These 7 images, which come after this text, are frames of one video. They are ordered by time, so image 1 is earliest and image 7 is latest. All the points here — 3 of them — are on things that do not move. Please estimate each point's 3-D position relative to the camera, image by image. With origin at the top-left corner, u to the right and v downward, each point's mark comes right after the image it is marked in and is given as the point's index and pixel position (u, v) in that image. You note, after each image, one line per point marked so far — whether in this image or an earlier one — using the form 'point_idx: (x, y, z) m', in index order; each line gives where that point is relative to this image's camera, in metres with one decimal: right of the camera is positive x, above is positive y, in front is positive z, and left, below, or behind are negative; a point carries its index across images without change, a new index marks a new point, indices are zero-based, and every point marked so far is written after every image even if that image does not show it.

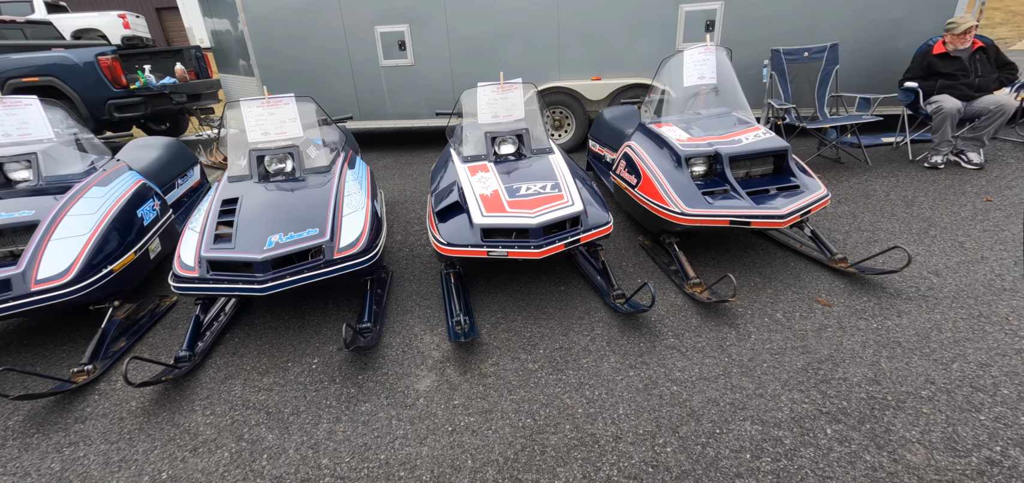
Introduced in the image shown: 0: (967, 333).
0: (+2.2, -0.4, +2.3) m
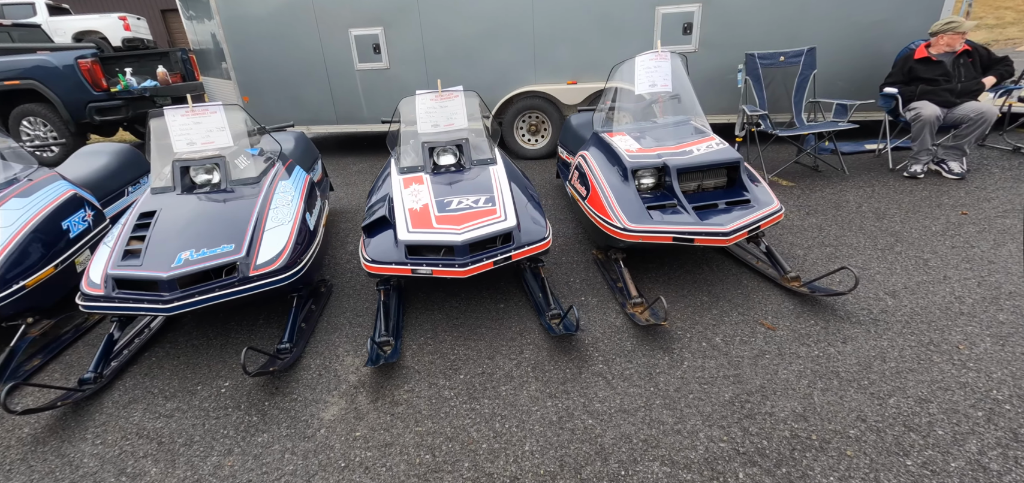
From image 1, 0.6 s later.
0: (+1.8, -0.6, +2.2) m
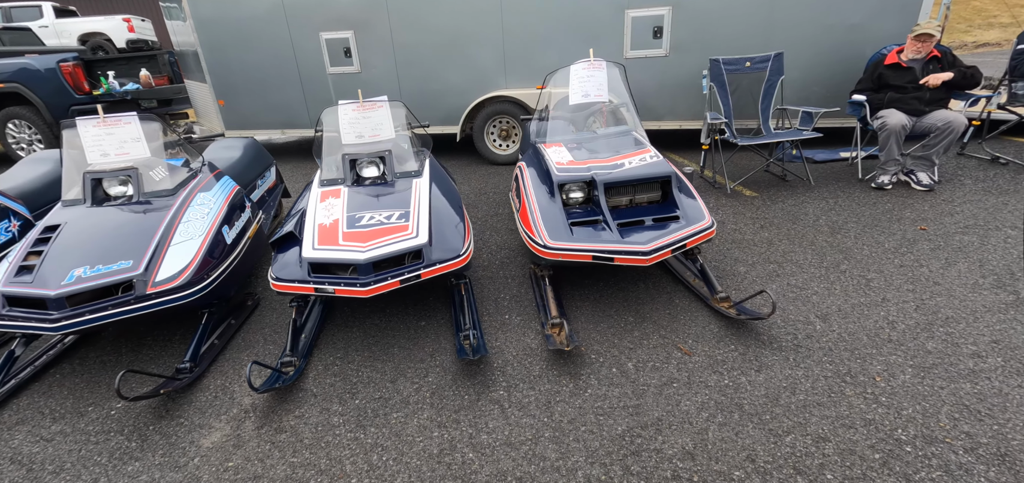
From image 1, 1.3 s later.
0: (+1.3, -0.7, +2.0) m
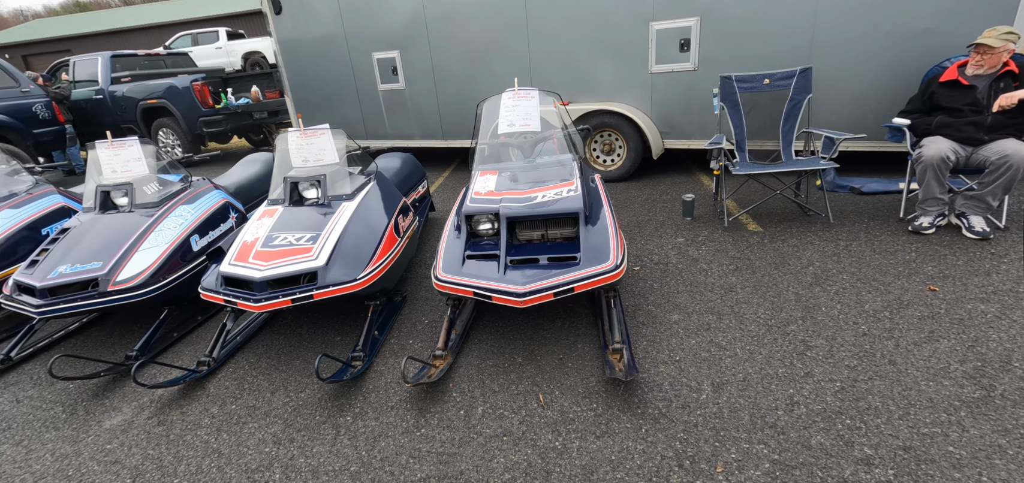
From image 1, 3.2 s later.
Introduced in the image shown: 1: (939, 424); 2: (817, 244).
0: (+0.5, -0.9, +1.8) m
1: (+1.7, -0.7, +1.9) m
2: (+2.2, 0.0, +3.5) m
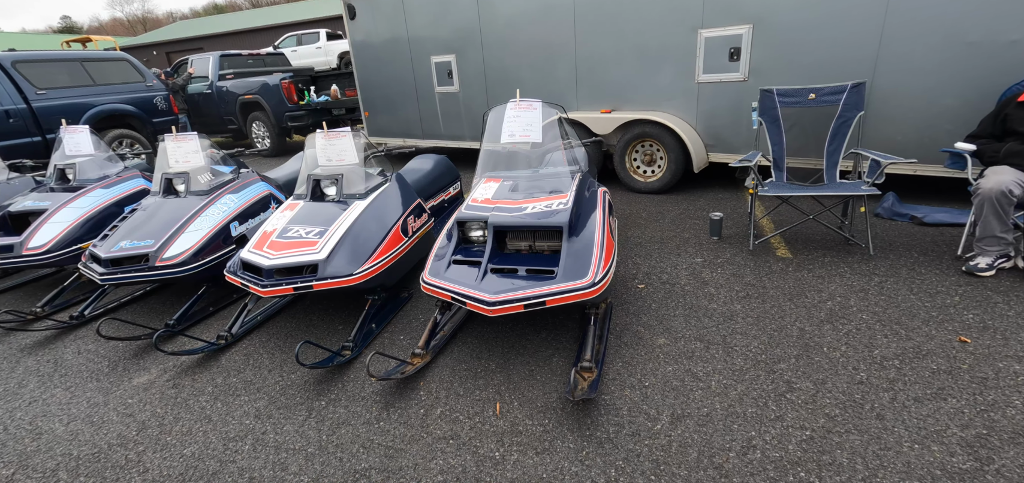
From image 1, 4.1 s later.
0: (+0.2, -1.0, +1.8) m
1: (+1.4, -0.9, +1.7) m
2: (+2.2, -0.2, +3.2) m
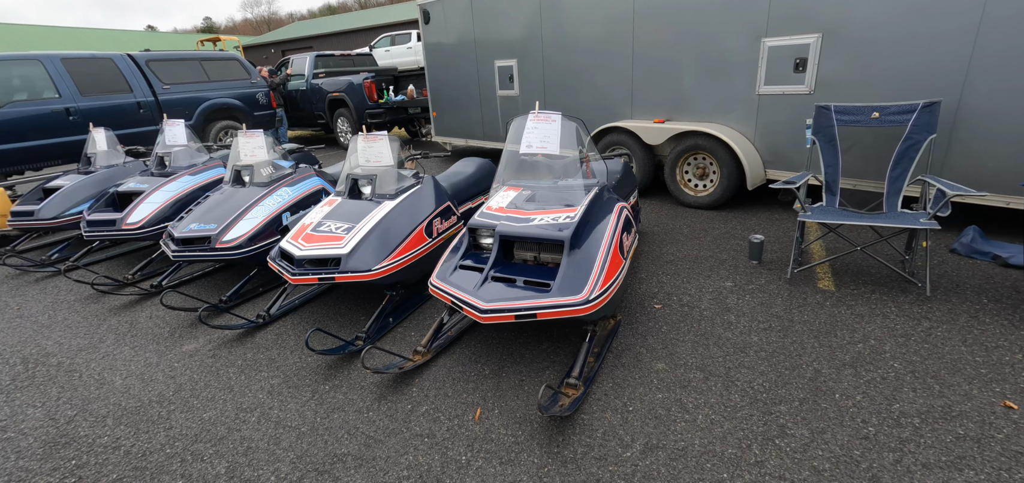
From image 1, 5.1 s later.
0: (0.0, -1.0, +1.8) m
1: (+1.2, -1.0, +1.5) m
2: (+2.3, -0.5, +2.9) m
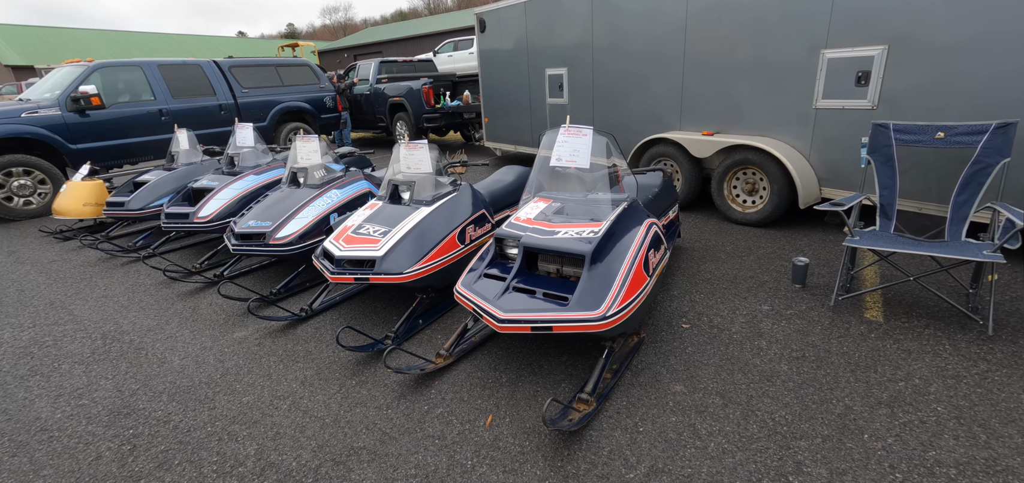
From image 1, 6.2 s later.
0: (0.0, -1.1, +1.9) m
1: (+1.1, -1.1, +1.4) m
2: (+2.4, -0.6, +2.6) m
